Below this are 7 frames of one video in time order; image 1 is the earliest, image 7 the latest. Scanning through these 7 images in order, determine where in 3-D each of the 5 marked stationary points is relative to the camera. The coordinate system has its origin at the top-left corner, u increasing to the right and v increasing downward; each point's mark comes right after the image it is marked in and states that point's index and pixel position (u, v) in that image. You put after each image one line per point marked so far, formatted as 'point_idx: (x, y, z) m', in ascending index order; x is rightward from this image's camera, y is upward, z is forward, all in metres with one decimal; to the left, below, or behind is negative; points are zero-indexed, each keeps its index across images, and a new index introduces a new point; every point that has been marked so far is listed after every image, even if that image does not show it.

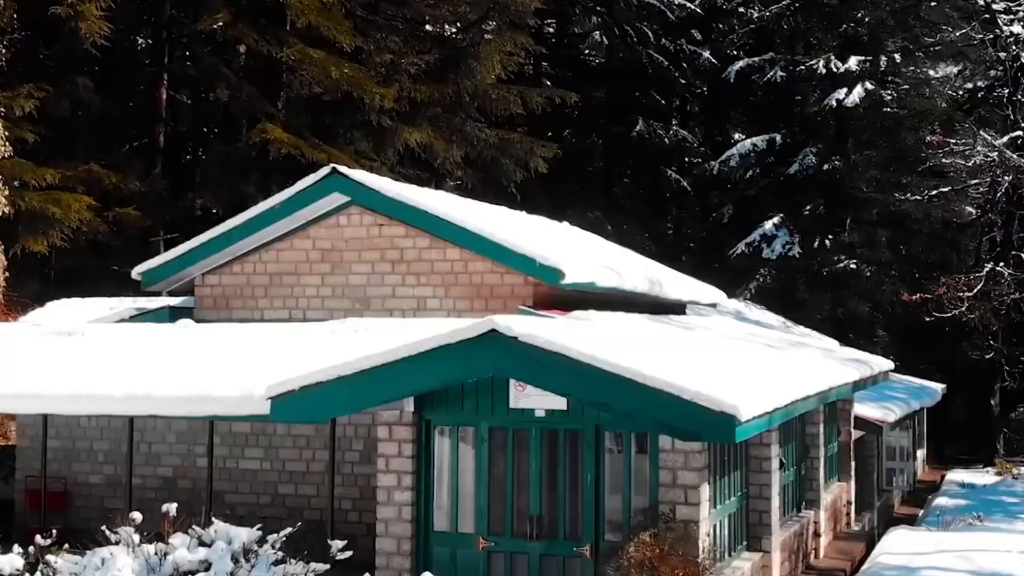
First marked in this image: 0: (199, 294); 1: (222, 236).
0: (-4.0, -0.1, +15.4) m
1: (-3.6, +0.6, +14.8) m
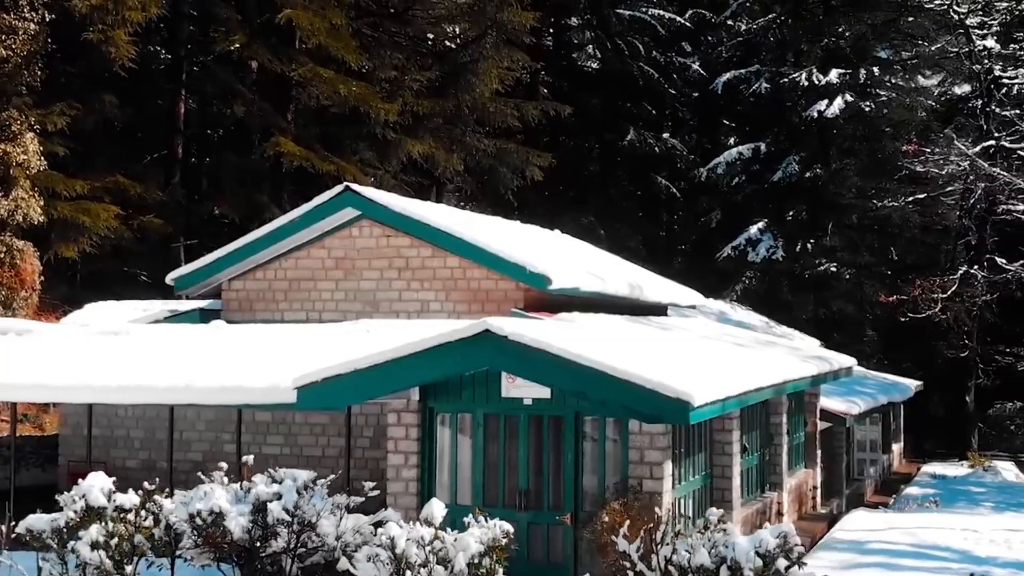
0: (-4.1, -0.1, +17.1) m
1: (-3.6, +0.6, +16.5) m
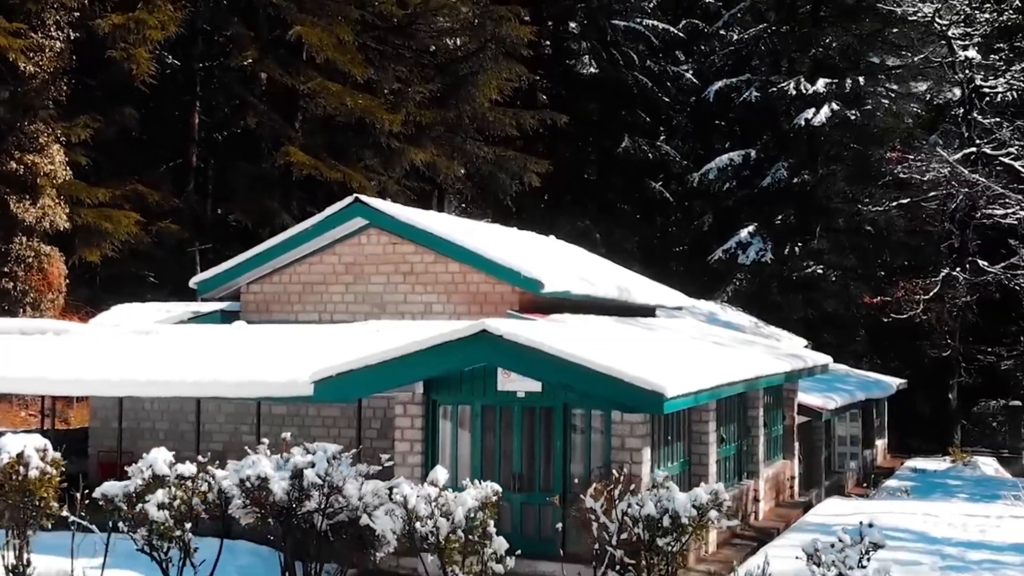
0: (-4.1, -0.2, +18.5) m
1: (-3.7, +0.5, +17.9) m
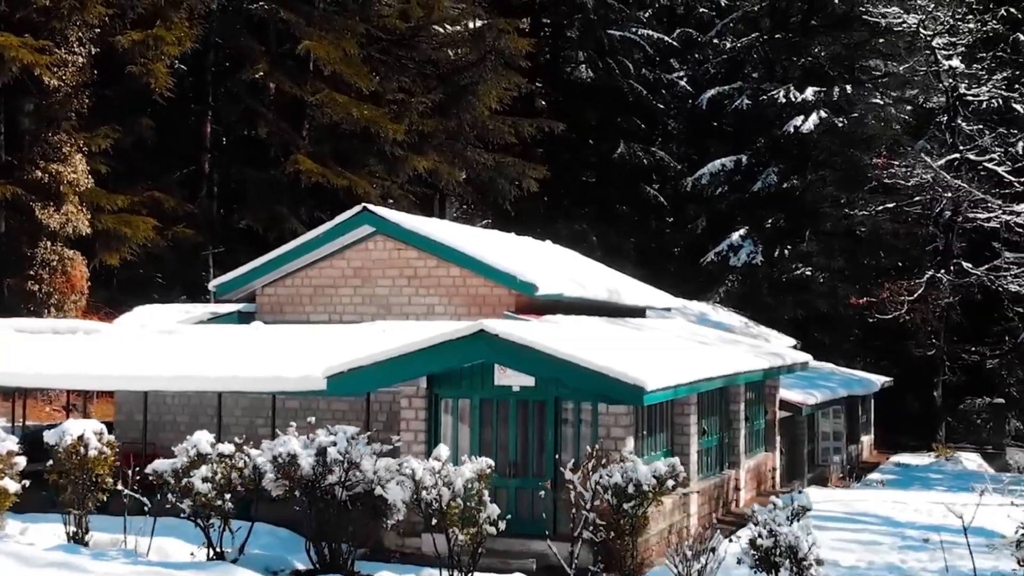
0: (-4.2, -0.2, +19.8) m
1: (-3.7, +0.5, +19.2) m
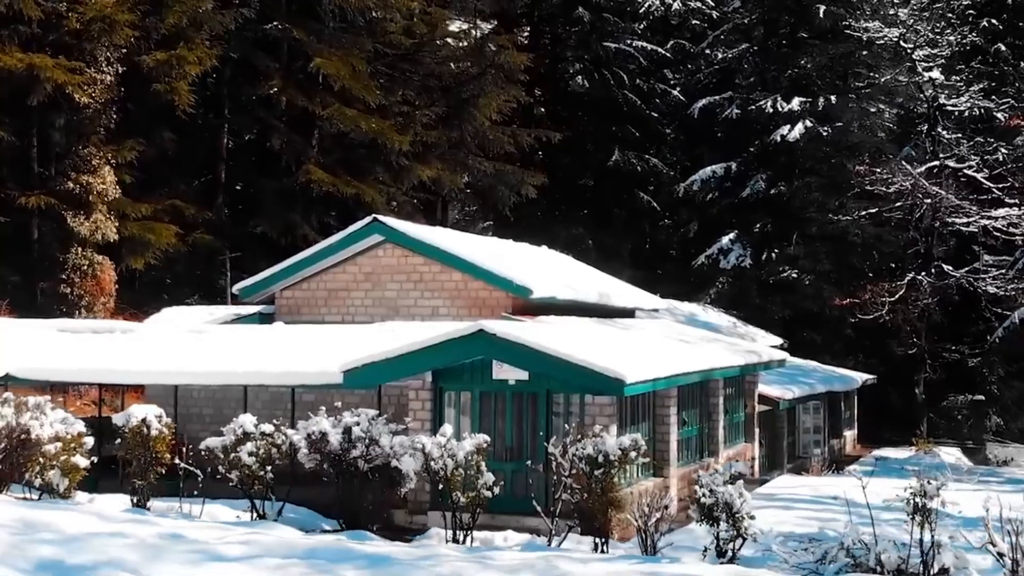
0: (-4.2, -0.3, +21.6) m
1: (-3.8, +0.4, +21.0) m
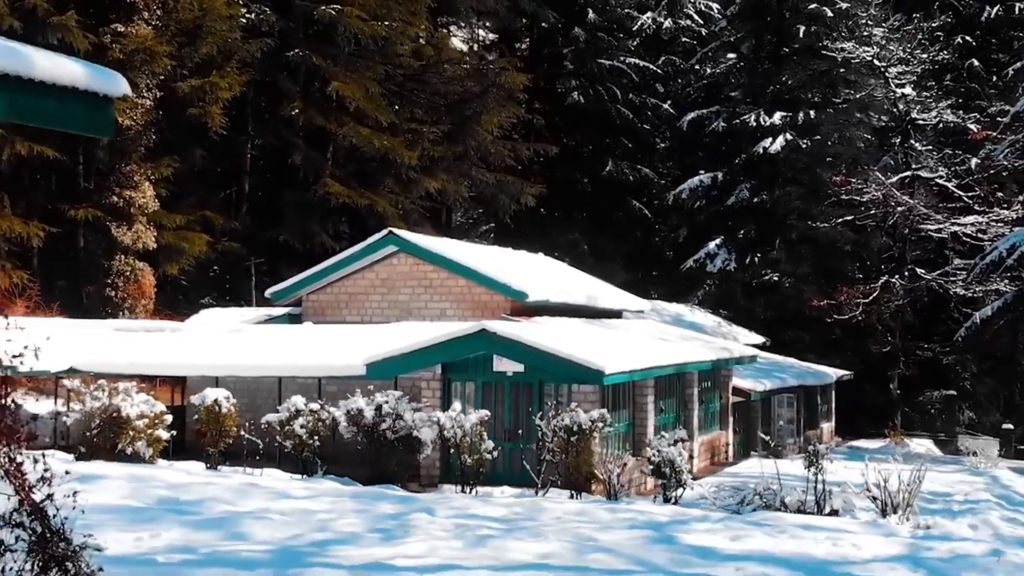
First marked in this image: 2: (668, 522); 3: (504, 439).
0: (-4.3, -0.4, +24.5) m
1: (-3.8, +0.3, +23.8) m
2: (+1.3, -2.0, +10.2) m
3: (-0.2, -2.5, +19.6) m
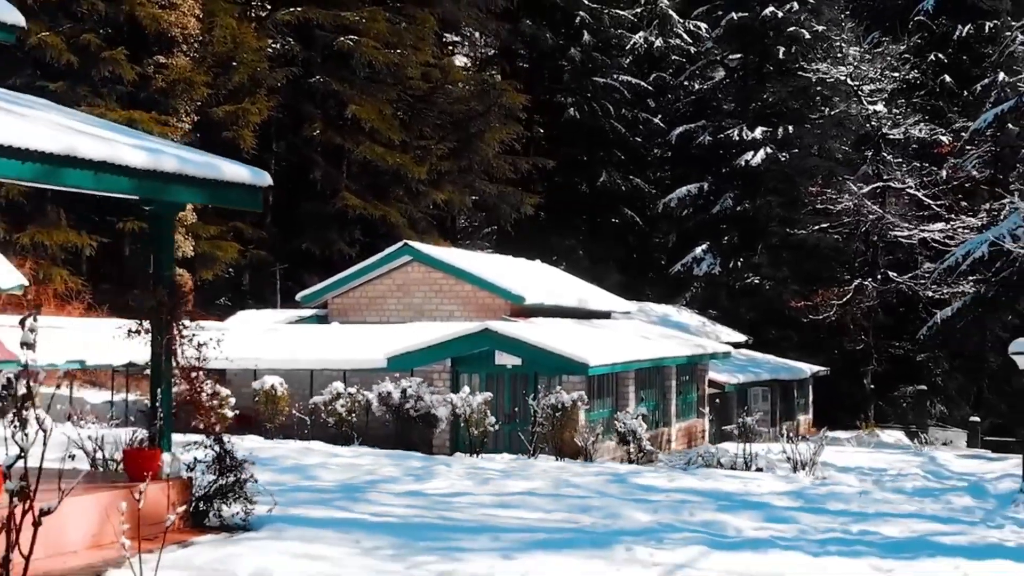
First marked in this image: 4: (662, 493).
0: (-4.3, -0.5, +27.9) m
1: (-3.8, +0.2, +27.3) m
2: (+1.3, -2.1, +13.6) m
3: (-0.2, -2.6, +23.0) m
4: (+1.5, -2.0, +11.7) m
